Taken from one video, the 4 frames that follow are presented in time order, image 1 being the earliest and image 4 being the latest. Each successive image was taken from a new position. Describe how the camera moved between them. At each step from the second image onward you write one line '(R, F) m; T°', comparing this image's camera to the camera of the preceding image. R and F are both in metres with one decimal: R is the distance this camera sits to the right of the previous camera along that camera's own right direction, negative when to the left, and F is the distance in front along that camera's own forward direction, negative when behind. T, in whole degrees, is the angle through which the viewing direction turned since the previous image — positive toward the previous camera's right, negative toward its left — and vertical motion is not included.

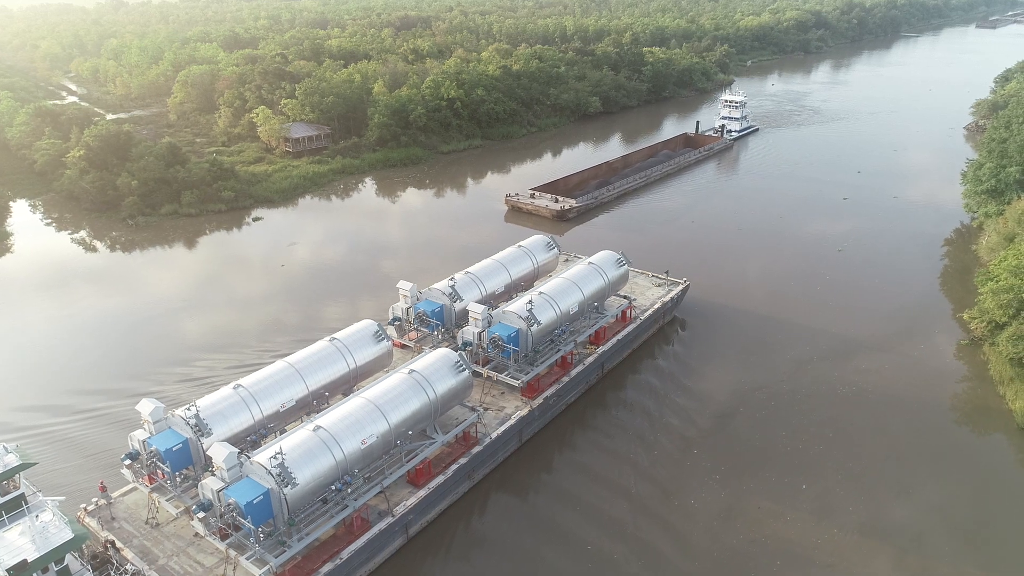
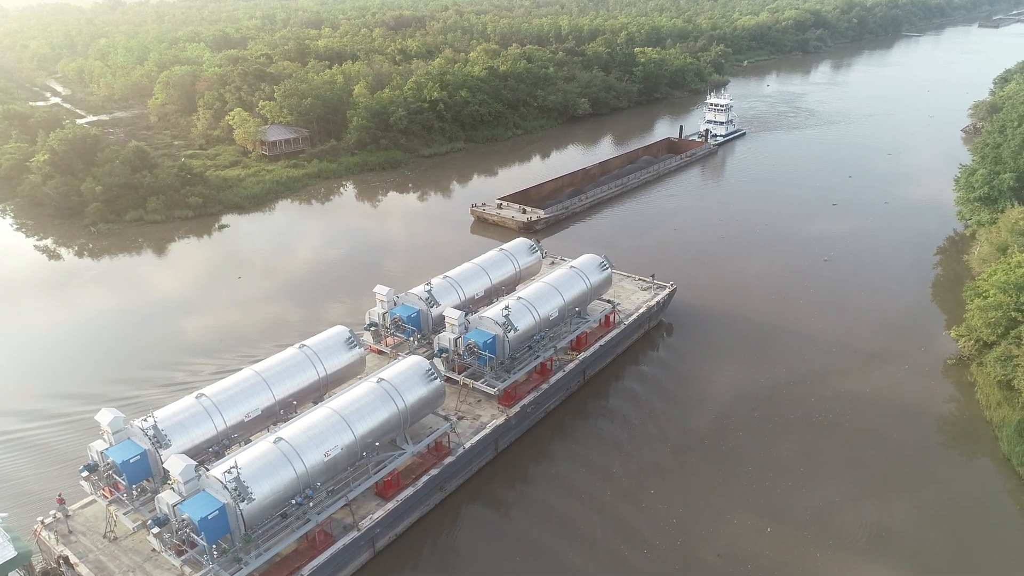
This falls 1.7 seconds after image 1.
(+0.6, +0.4) m; 0°
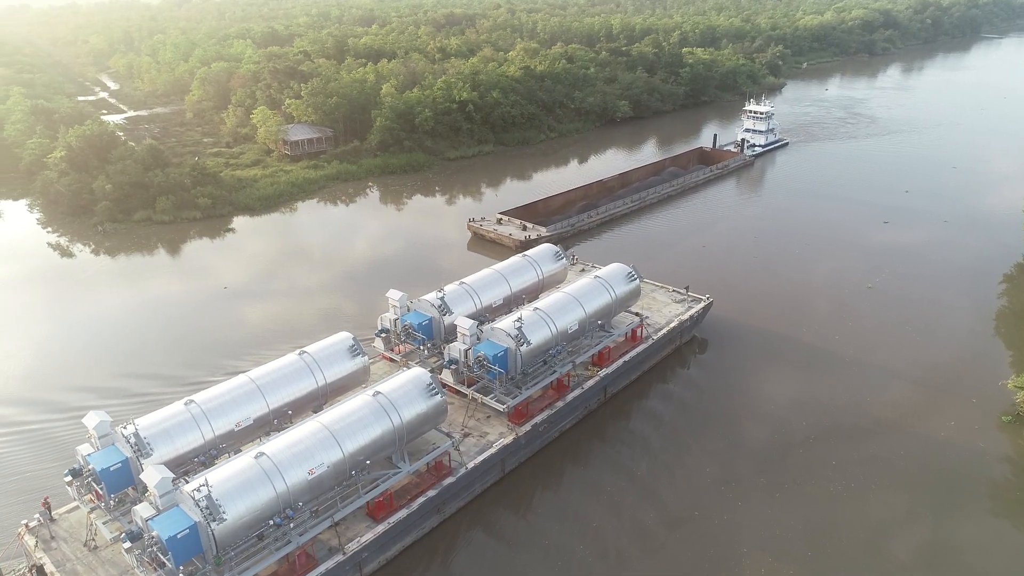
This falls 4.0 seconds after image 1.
(+0.8, +0.9) m; -4°
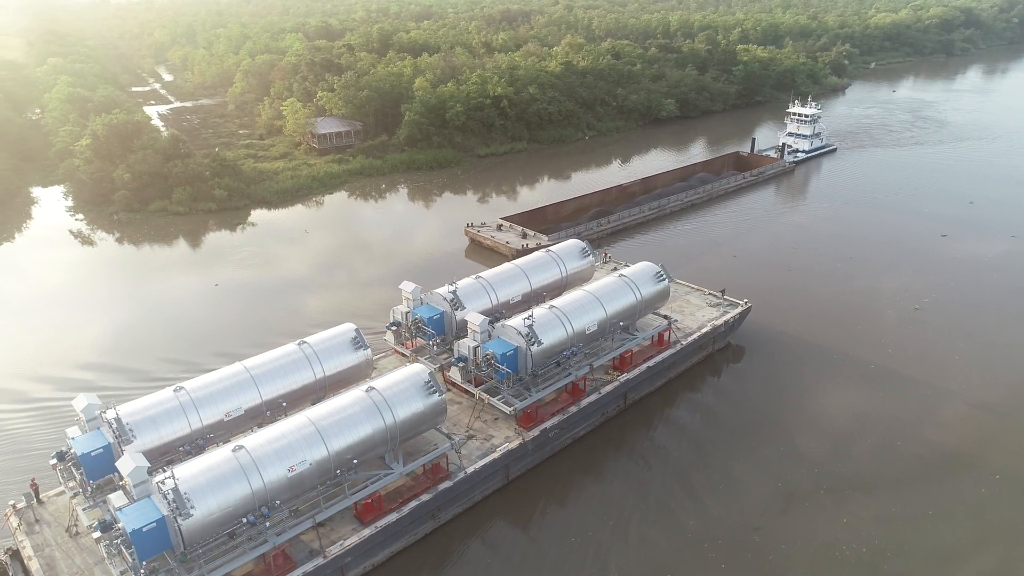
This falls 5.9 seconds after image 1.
(+0.8, +0.8) m; -5°
